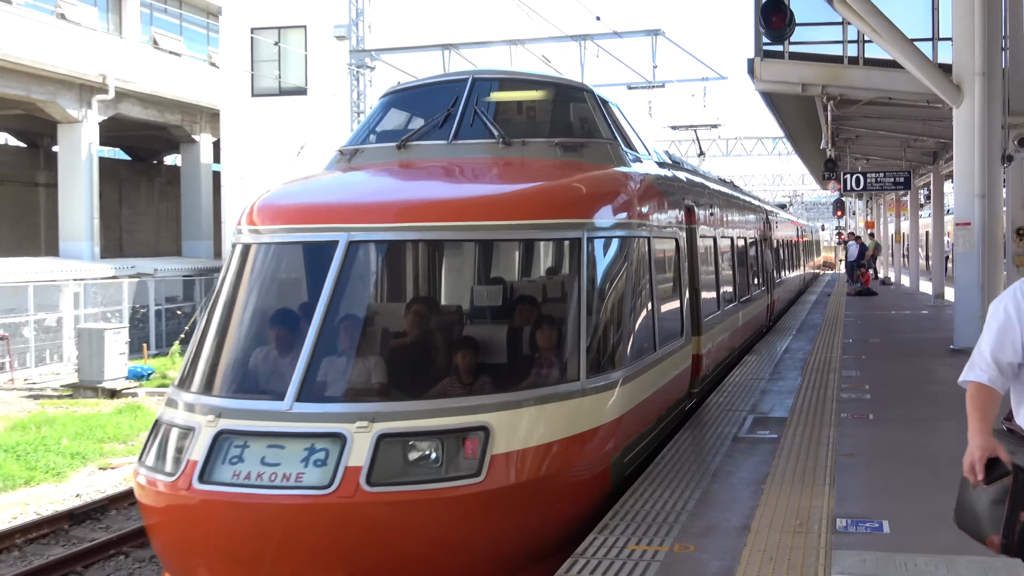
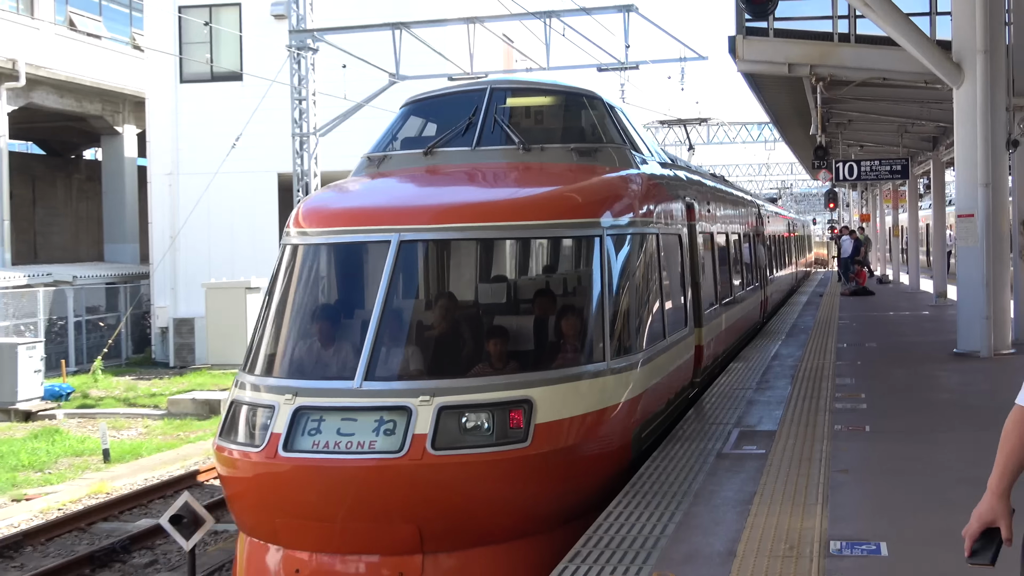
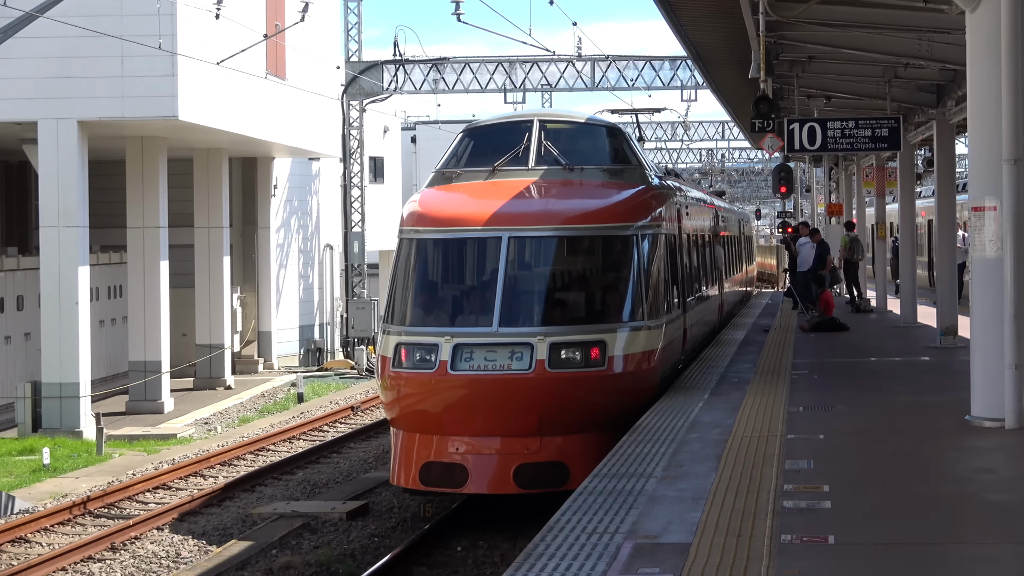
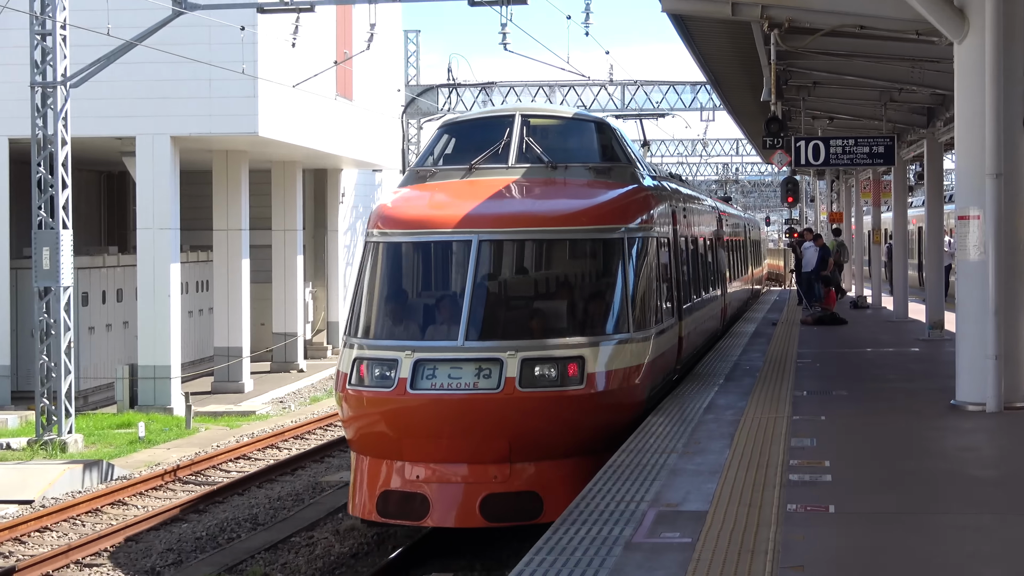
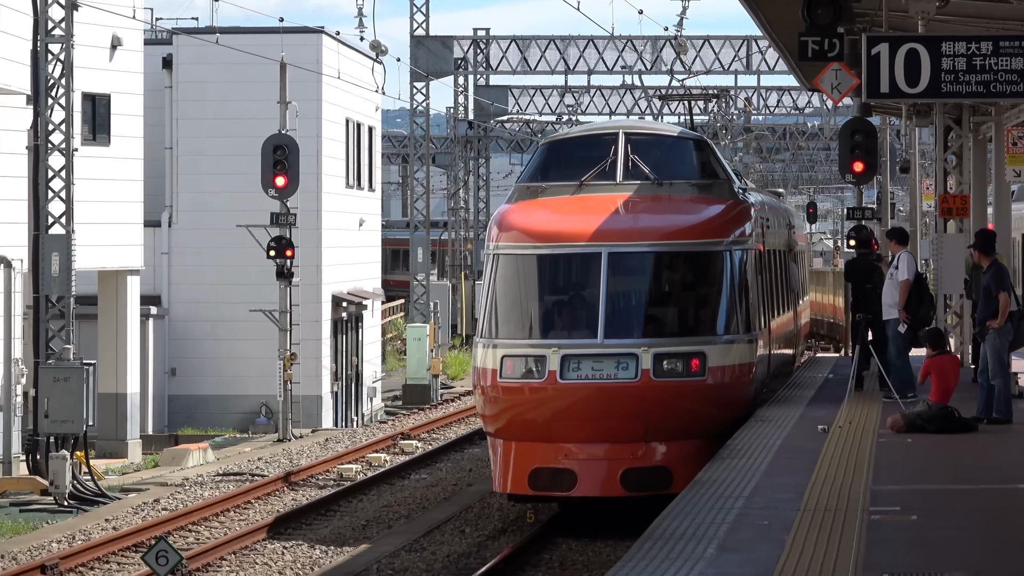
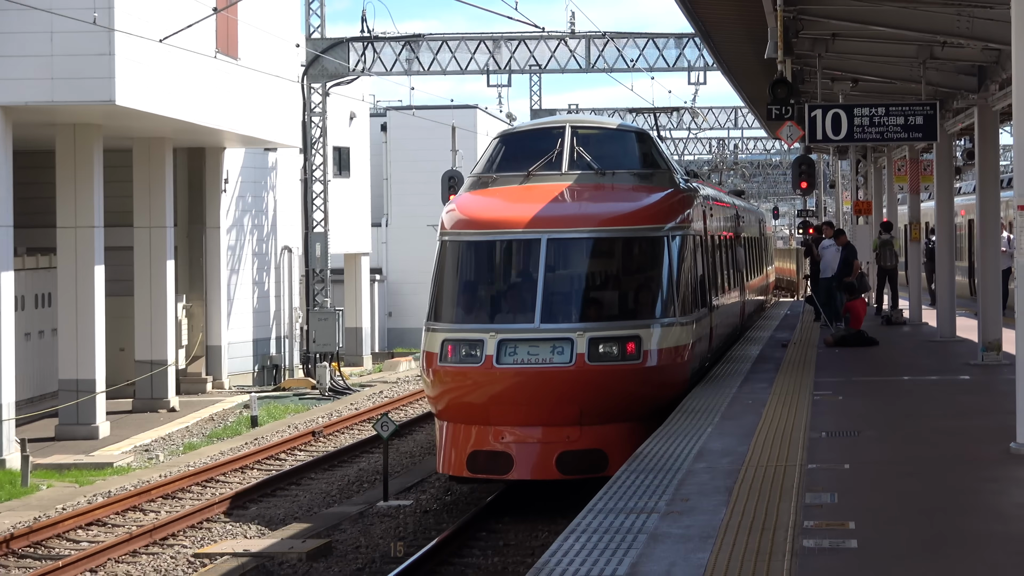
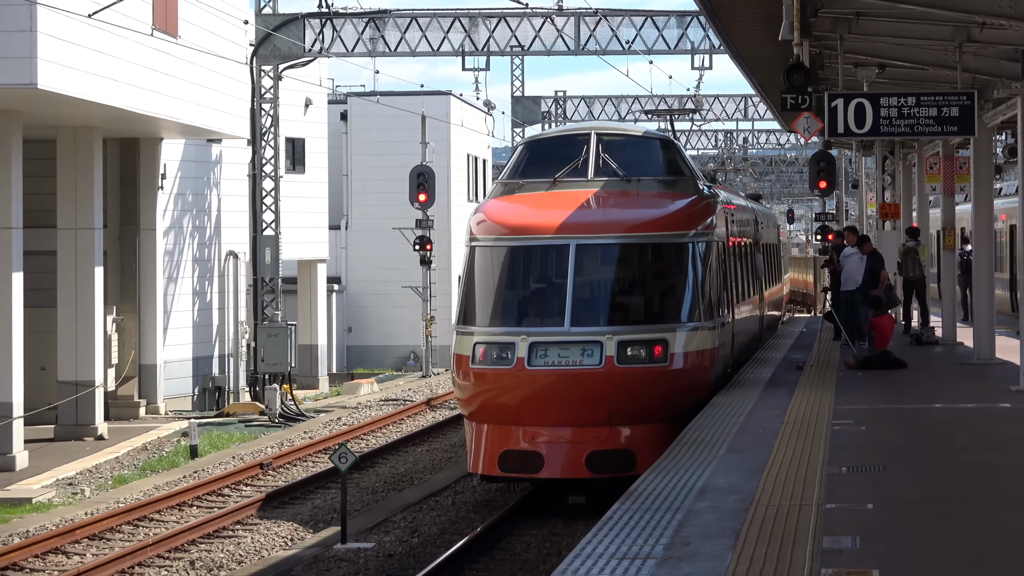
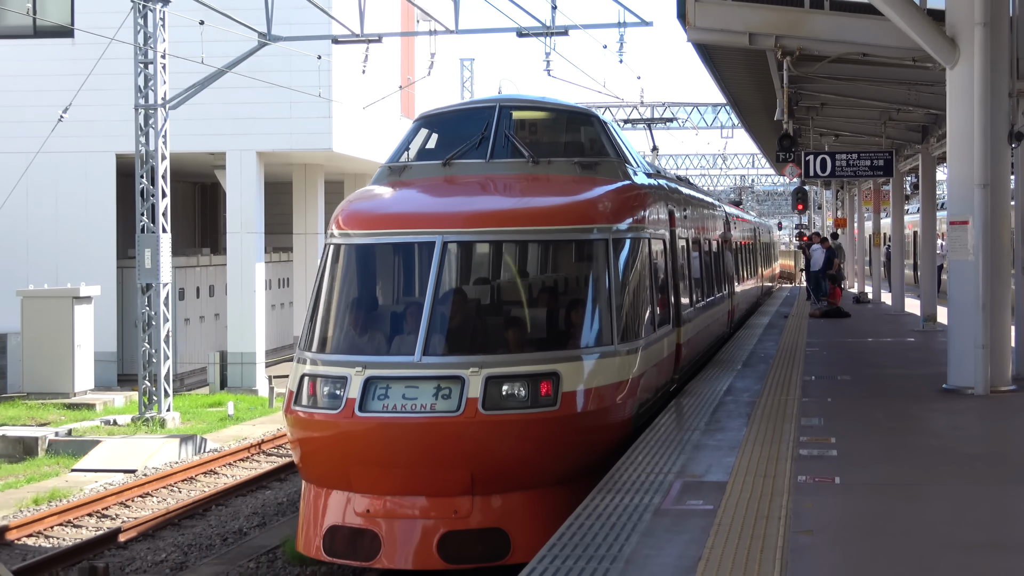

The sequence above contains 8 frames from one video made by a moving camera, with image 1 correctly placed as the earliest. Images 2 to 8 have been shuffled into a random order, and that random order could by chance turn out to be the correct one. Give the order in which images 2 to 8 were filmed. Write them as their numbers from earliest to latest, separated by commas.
2, 8, 4, 3, 6, 7, 5
